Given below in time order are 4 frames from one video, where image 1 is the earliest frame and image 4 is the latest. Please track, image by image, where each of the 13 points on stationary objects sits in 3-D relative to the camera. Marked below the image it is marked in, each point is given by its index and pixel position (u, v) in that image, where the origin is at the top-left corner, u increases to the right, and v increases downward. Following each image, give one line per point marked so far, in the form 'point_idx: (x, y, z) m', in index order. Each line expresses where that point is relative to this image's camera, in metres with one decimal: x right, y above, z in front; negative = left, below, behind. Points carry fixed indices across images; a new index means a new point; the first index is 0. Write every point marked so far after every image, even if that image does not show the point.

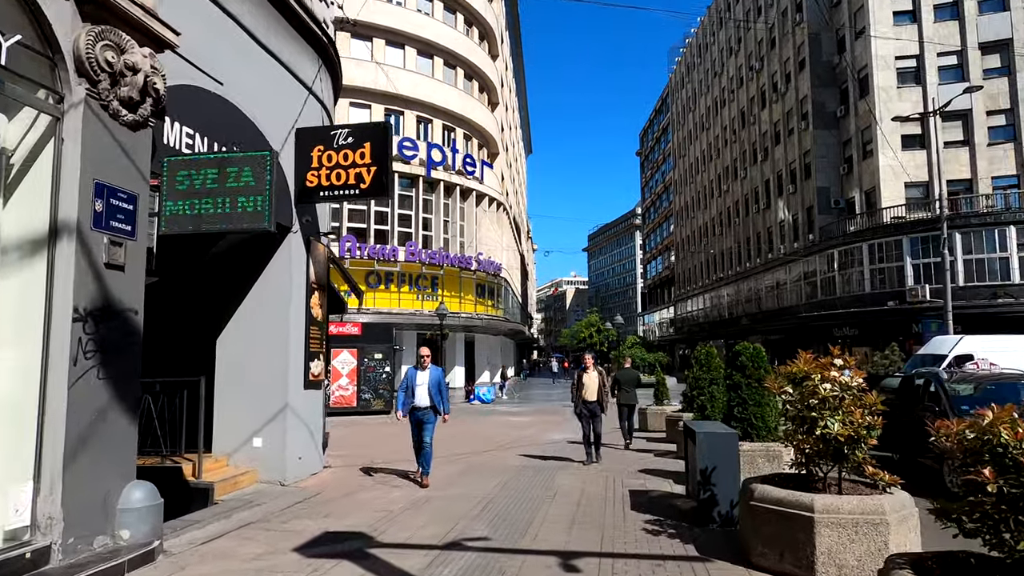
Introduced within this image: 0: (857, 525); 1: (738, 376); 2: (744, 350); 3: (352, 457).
0: (+2.1, -1.4, +4.0) m
1: (+2.5, -1.0, +7.3) m
2: (+2.6, -0.7, +7.4) m
3: (-2.3, -2.5, +9.8) m
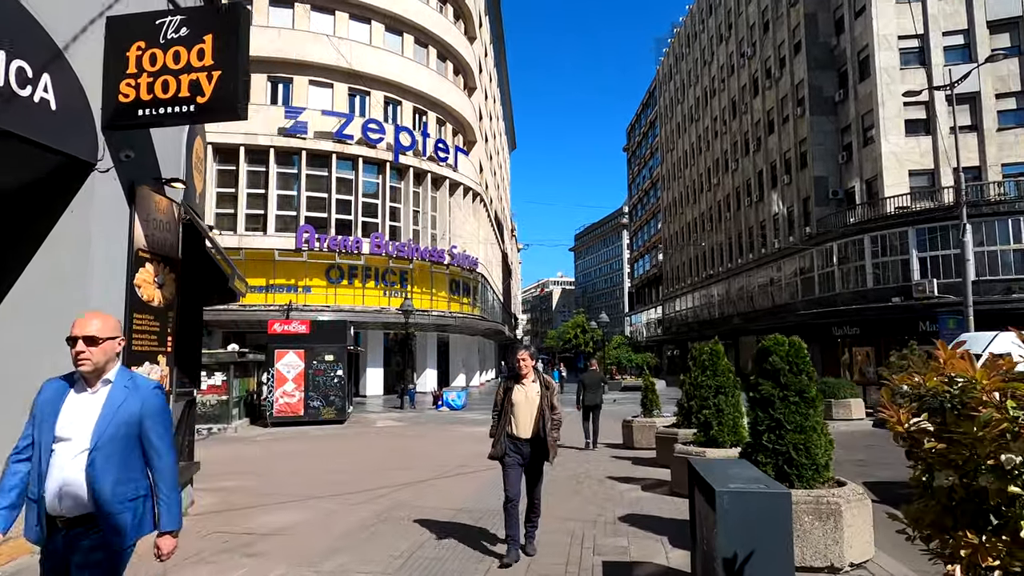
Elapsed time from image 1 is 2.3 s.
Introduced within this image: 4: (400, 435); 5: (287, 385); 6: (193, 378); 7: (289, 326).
0: (+1.5, -1.2, +1.6) m
1: (+1.9, -0.7, +4.9) m
2: (+2.0, -0.4, +5.0) m
3: (-3.0, -2.3, +7.2) m
4: (-2.7, -3.6, +16.3) m
5: (-6.3, -2.7, +18.9) m
6: (-3.4, -1.0, +7.1) m
7: (-6.4, -1.1, +19.1) m
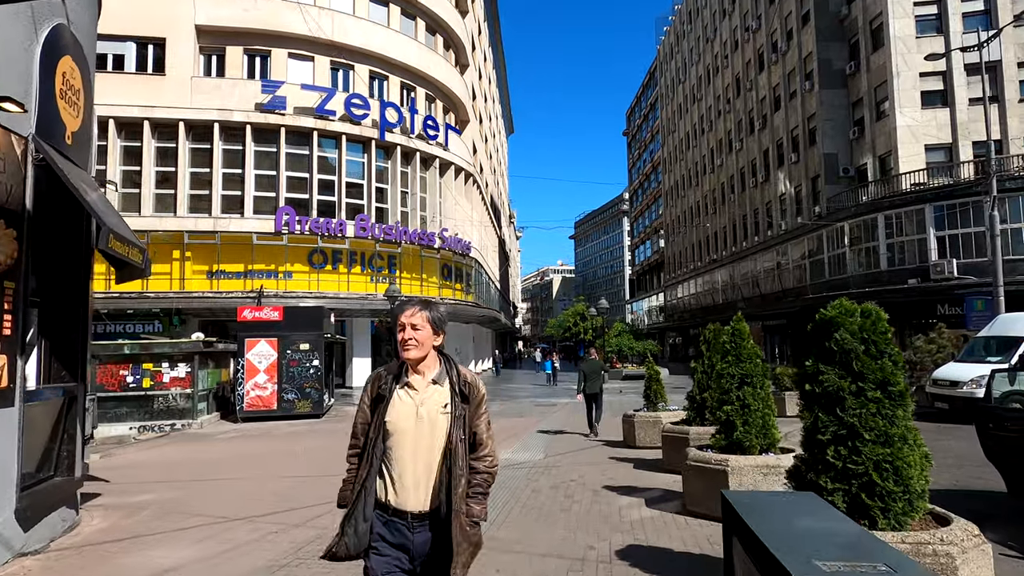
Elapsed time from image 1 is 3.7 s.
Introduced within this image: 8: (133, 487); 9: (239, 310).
0: (+1.2, -0.9, 0.0) m
1: (+1.6, -0.5, +3.3) m
2: (+1.7, -0.2, +3.4) m
3: (-3.2, -2.0, +5.7) m
4: (-2.9, -3.2, +14.8) m
5: (-6.6, -2.3, +17.4) m
6: (-3.7, -0.7, +5.6) m
7: (-6.6, -0.6, +17.5) m
8: (-4.4, -2.3, +7.8) m
9: (-7.2, -0.6, +17.6) m
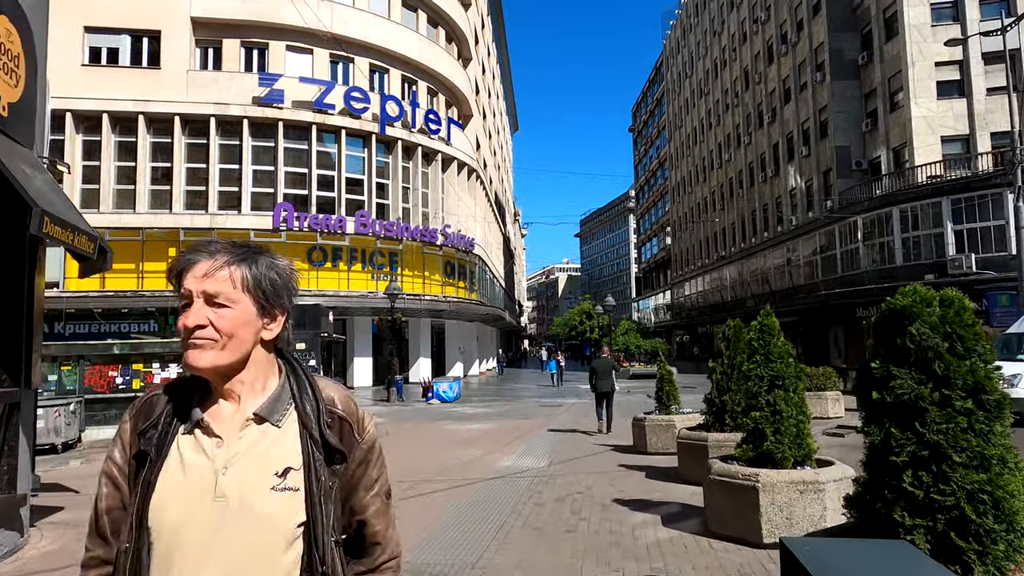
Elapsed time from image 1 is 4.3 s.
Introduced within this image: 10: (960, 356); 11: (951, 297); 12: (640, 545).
0: (+1.2, -0.9, -0.6) m
1: (+1.6, -0.4, +2.6) m
2: (+1.7, -0.1, +2.8) m
3: (-3.2, -2.0, +5.1) m
4: (-2.9, -3.1, +14.2) m
5: (-6.5, -2.2, +16.8) m
6: (-3.7, -0.6, +5.0) m
7: (-6.5, -0.6, +16.9) m
8: (-4.4, -2.3, +7.2) m
9: (-7.1, -0.5, +17.0) m
10: (+1.8, -0.3, +2.6) m
11: (+1.8, 0.0, +2.8) m
12: (+0.9, -1.8, +4.8) m
